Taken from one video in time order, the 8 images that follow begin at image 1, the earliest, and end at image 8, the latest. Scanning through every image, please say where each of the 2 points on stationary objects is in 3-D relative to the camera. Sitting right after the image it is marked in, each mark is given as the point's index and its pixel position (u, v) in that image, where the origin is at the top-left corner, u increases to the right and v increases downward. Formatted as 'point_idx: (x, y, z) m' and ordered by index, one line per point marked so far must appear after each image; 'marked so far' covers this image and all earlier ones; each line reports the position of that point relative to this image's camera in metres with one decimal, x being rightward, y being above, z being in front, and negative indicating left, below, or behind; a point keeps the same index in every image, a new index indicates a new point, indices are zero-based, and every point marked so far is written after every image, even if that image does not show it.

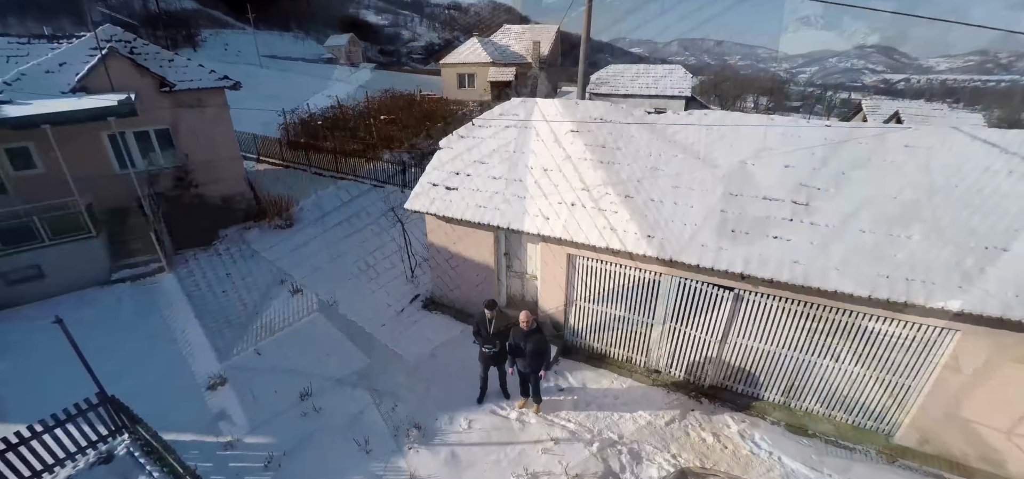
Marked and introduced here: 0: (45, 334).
0: (-7.6, -1.7, +6.6) m
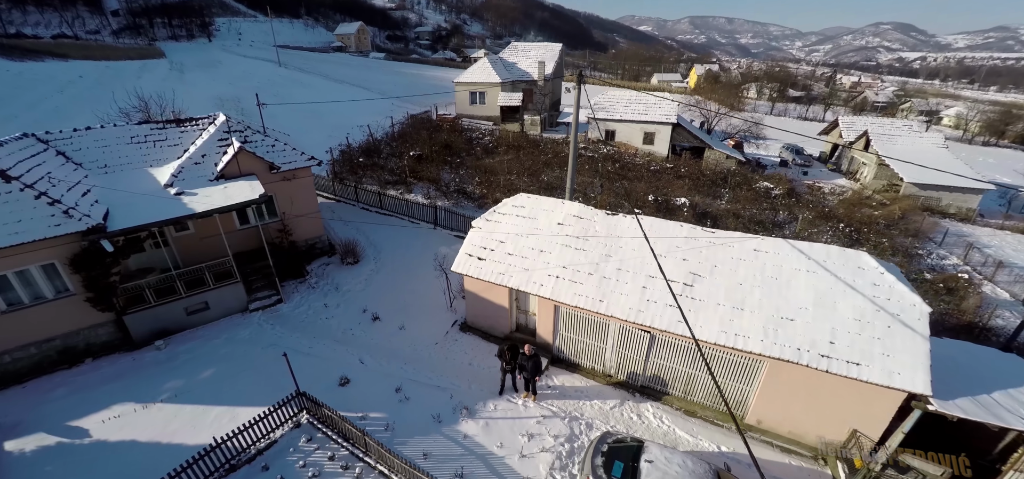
0: (-7.4, -3.0, +10.3) m
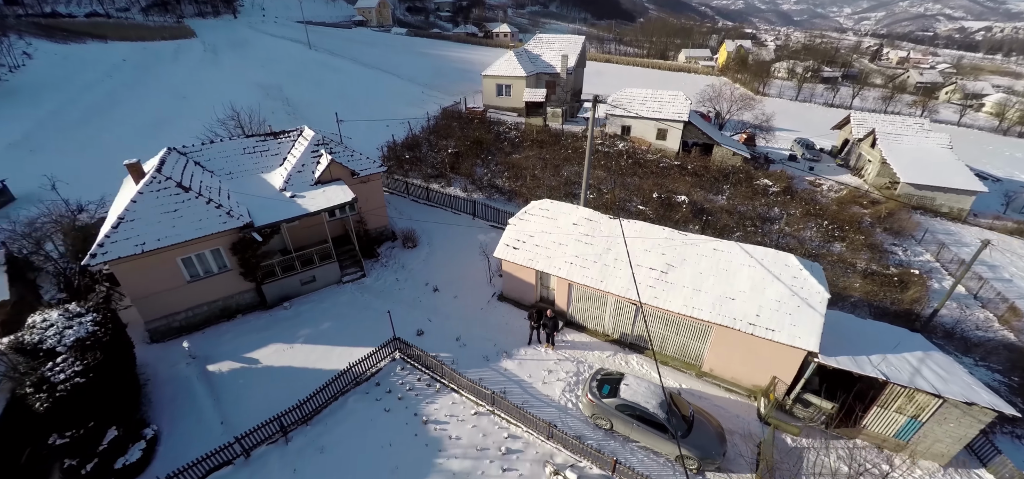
0: (-6.5, -2.7, +14.5) m
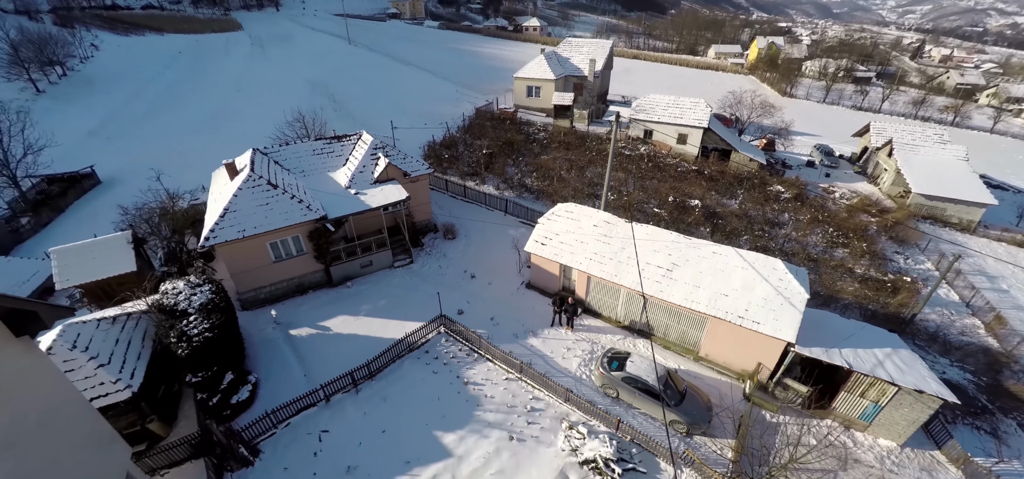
0: (-5.4, -2.3, +17.2) m
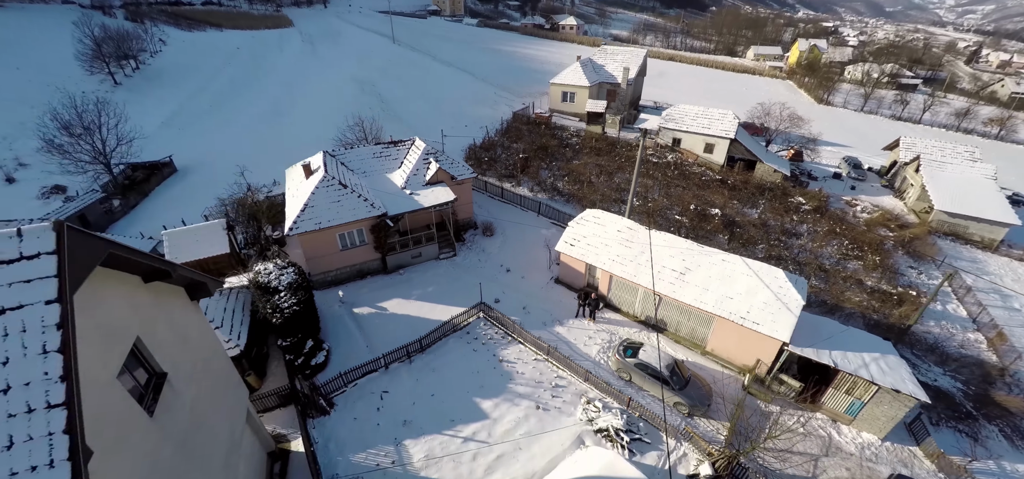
0: (-3.9, -2.1, +19.9) m
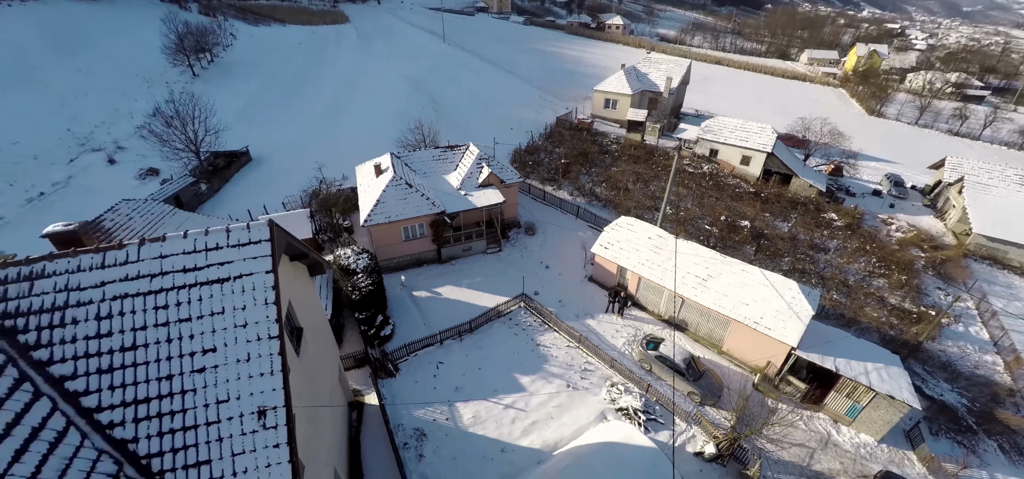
0: (-1.7, -1.9, +22.7) m
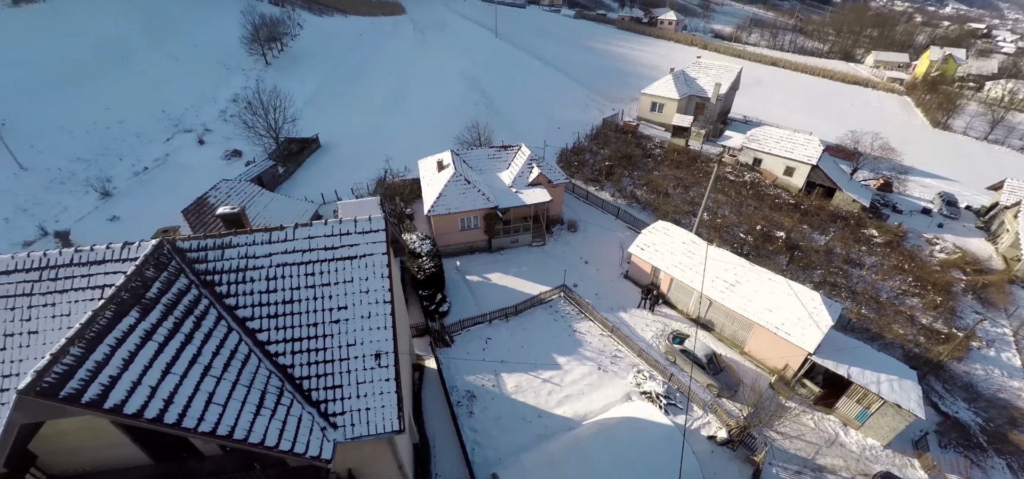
0: (+1.0, -1.5, +25.3) m
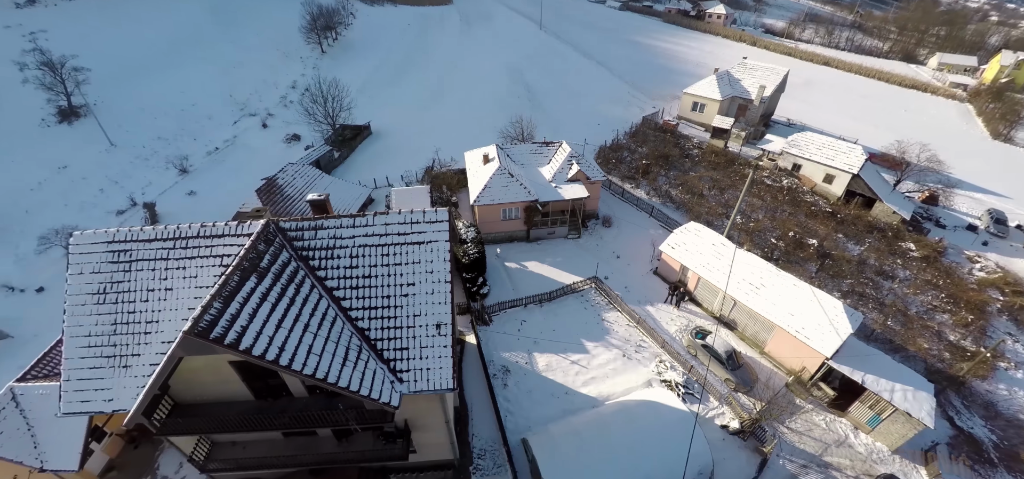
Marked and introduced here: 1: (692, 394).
0: (+3.4, -0.9, +27.0) m
1: (+8.9, -7.6, +19.3) m
